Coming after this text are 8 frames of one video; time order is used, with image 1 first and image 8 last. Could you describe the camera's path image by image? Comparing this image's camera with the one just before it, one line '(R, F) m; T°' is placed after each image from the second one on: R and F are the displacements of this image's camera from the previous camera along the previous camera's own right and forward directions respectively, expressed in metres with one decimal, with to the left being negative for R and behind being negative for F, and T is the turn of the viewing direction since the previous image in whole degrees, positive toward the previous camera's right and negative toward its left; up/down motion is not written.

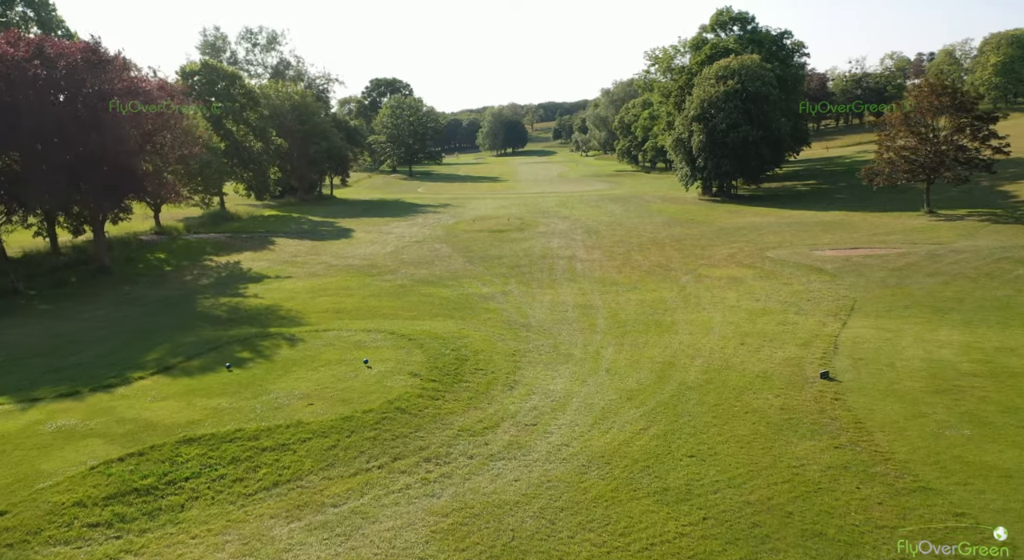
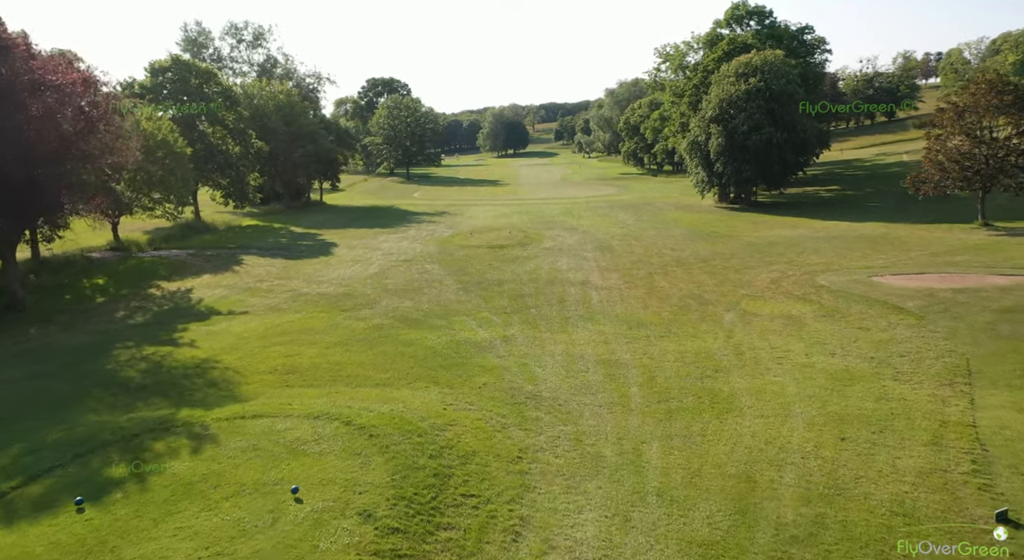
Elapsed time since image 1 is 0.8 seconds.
(0.0, +3.8) m; 0°
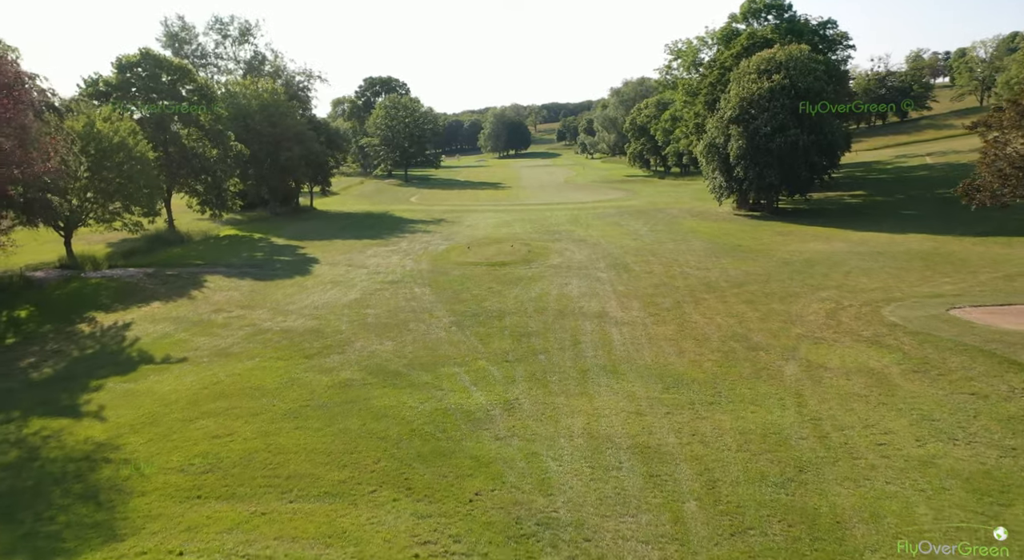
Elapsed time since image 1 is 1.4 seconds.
(0.0, +3.4) m; 0°
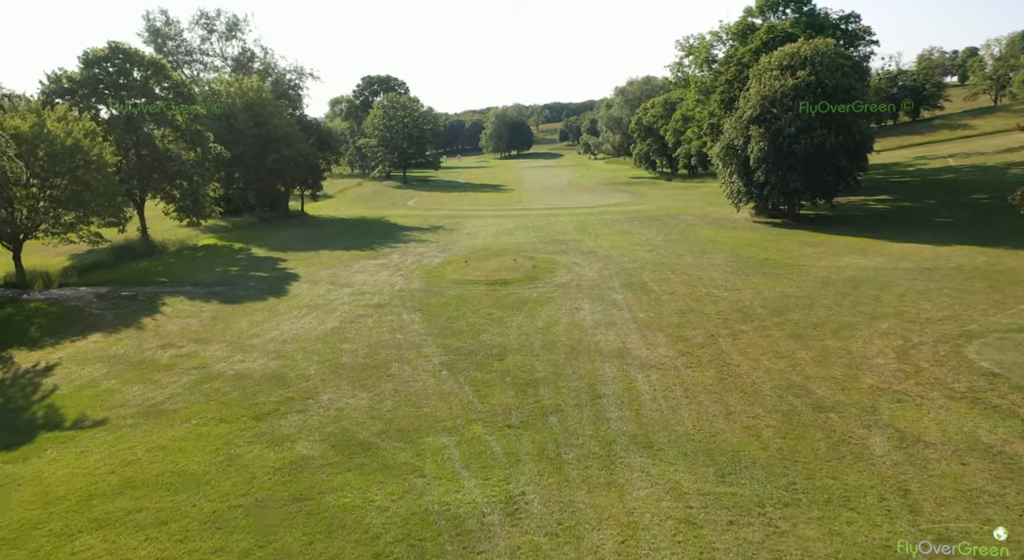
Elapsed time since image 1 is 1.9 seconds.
(0.0, +3.0) m; 0°
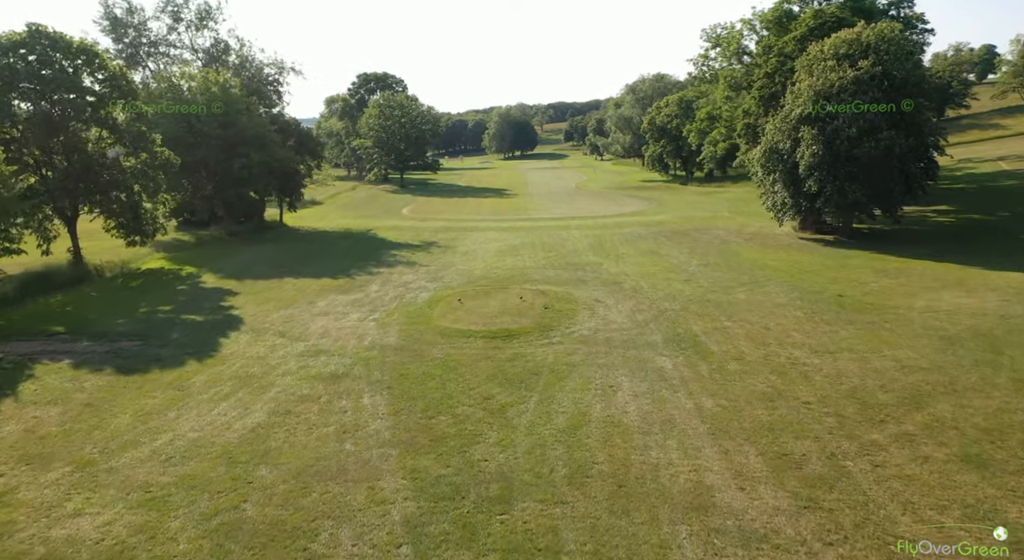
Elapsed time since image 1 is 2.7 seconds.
(-0.1, +5.9) m; 0°
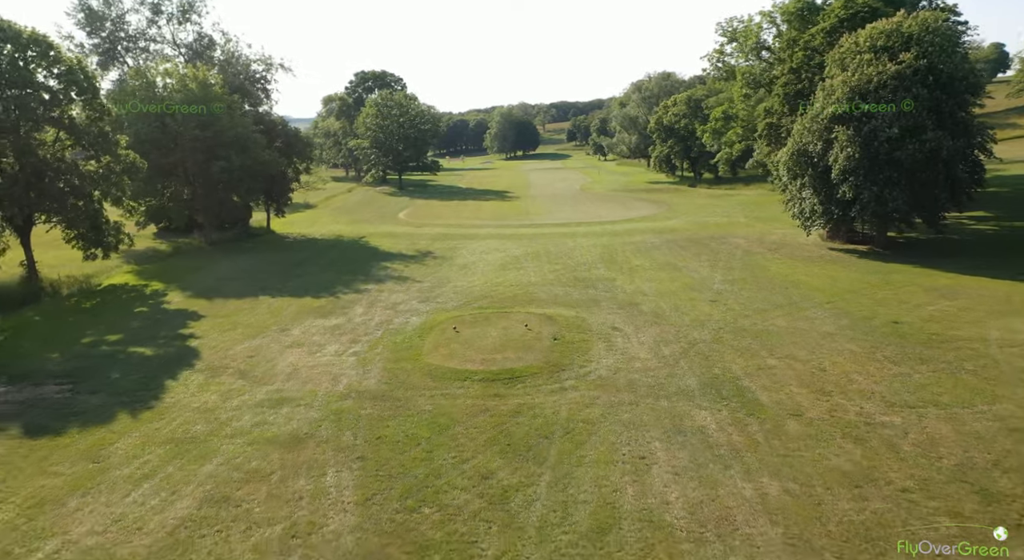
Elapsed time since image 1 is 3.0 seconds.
(-0.1, +3.0) m; 0°
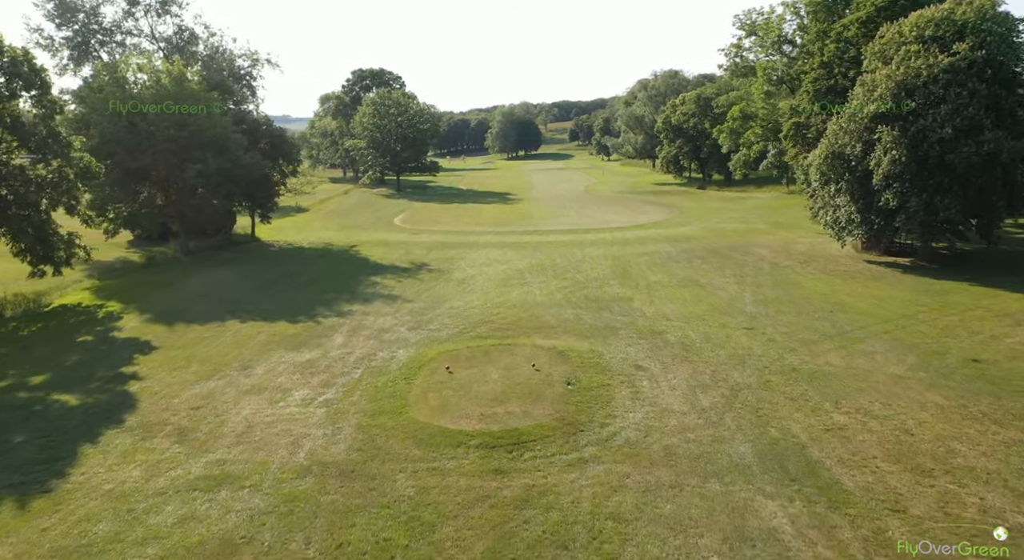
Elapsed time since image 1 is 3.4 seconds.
(-0.1, +3.2) m; 0°
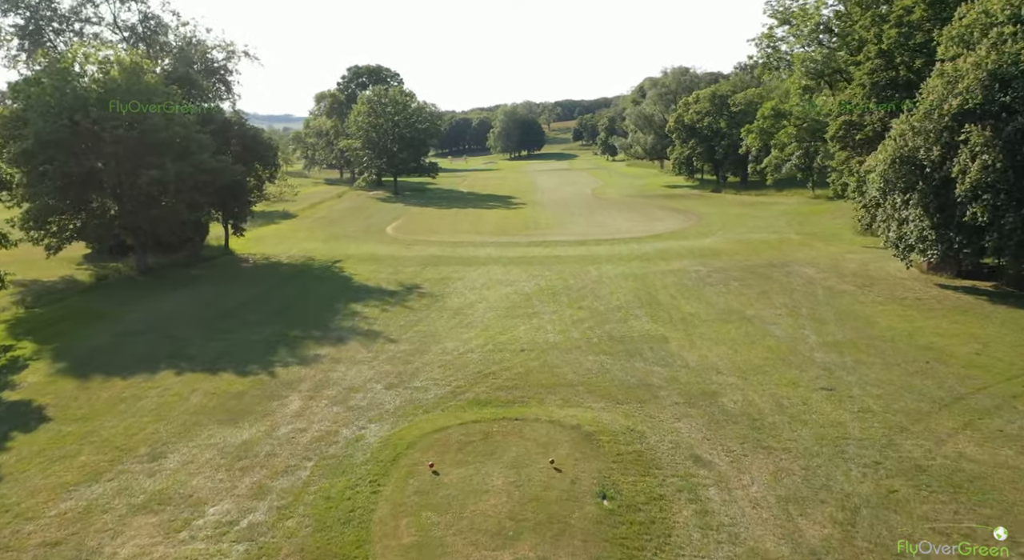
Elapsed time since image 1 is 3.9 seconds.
(-0.1, +4.7) m; 0°
